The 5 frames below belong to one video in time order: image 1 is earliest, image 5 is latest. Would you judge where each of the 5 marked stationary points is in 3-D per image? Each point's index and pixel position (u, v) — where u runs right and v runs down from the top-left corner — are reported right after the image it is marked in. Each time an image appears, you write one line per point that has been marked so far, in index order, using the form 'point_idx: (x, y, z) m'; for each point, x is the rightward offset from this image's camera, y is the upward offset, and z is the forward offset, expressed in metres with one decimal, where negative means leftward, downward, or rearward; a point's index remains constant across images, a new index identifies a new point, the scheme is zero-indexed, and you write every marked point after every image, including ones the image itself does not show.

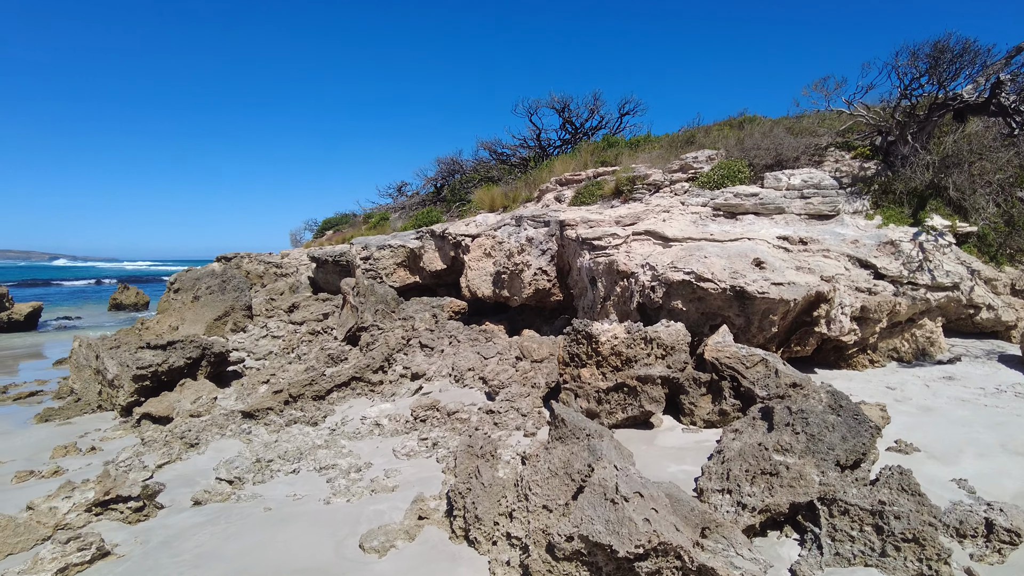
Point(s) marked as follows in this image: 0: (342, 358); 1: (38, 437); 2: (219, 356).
0: (-2.2, -0.9, +8.4) m
1: (-5.0, -1.5, +6.8) m
2: (-3.6, -0.8, +8.0) m
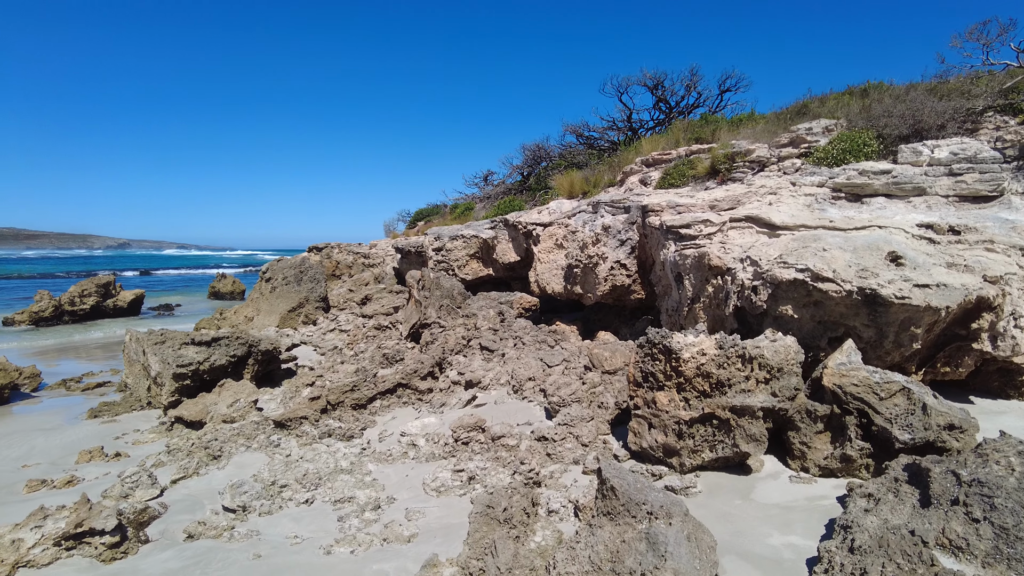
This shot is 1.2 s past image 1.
0: (-1.4, -0.8, +7.7) m
1: (-4.3, -1.5, +6.5) m
2: (-2.8, -0.8, +7.4) m
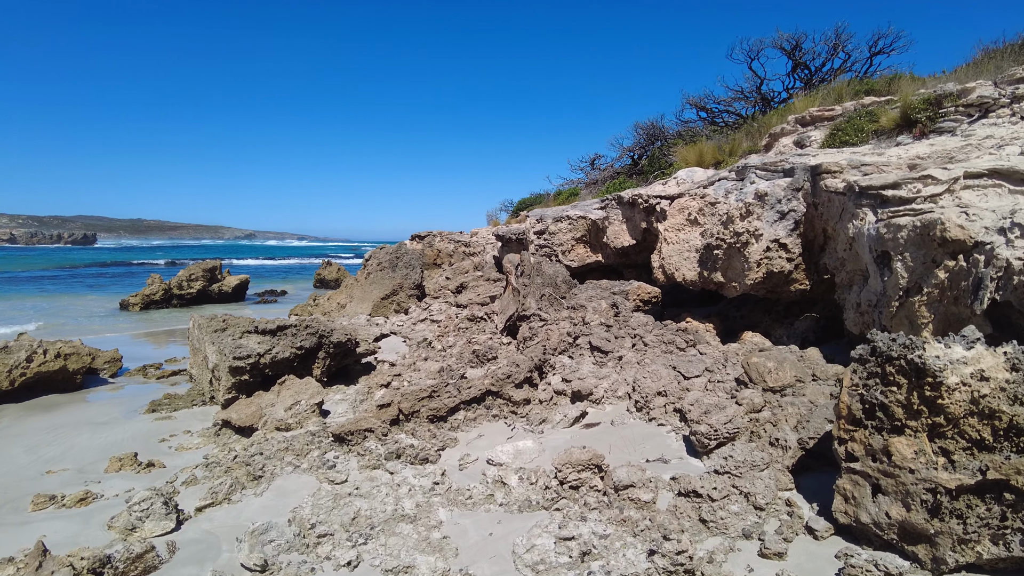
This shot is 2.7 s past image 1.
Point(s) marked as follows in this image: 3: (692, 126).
0: (-0.2, -0.7, +6.3) m
1: (-3.4, -1.3, +5.6) m
2: (-1.7, -0.6, +6.3) m
3: (+5.1, +4.6, +18.3) m
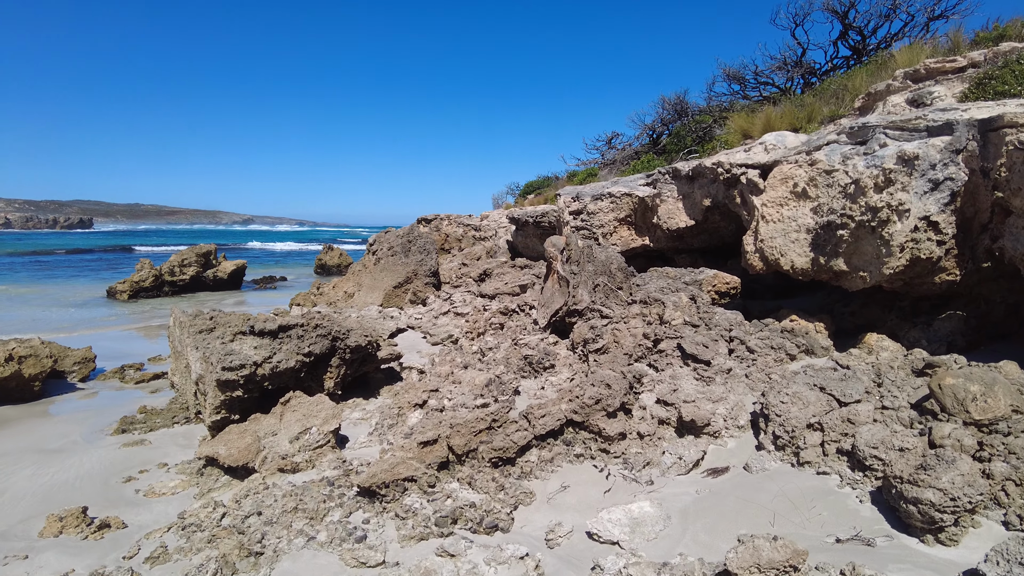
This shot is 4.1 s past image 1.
0: (+0.3, -0.6, +5.0) m
1: (-2.9, -1.2, +4.3) m
2: (-1.2, -0.5, +5.0) m
3: (+5.5, +4.9, +16.9) m
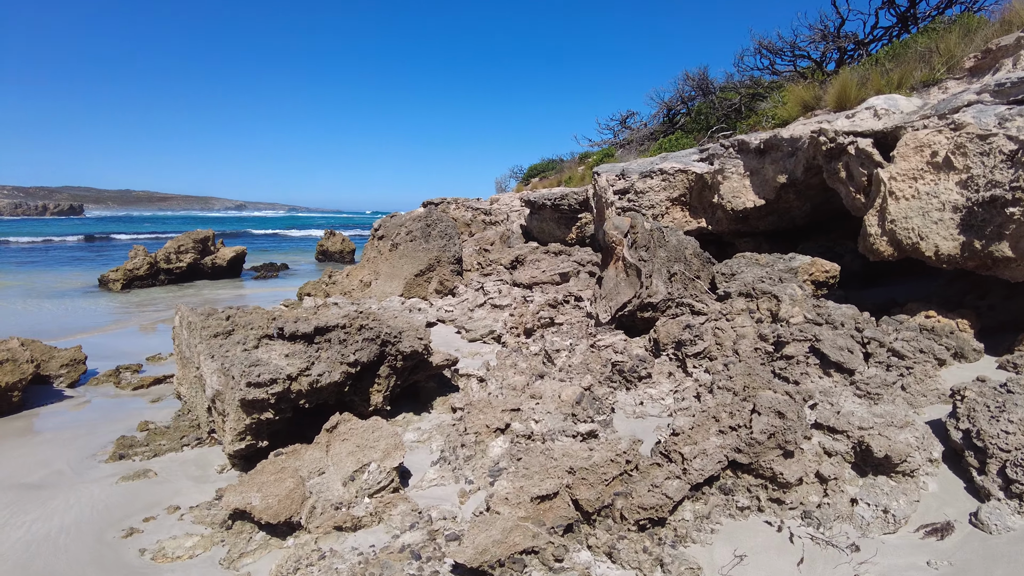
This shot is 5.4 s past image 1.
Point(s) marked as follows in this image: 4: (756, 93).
0: (+0.8, -0.5, +4.1) m
1: (-2.3, -1.2, +3.4) m
2: (-0.6, -0.4, +4.1) m
3: (+6.0, +5.2, +15.9) m
4: (+5.9, +4.7, +15.6) m
